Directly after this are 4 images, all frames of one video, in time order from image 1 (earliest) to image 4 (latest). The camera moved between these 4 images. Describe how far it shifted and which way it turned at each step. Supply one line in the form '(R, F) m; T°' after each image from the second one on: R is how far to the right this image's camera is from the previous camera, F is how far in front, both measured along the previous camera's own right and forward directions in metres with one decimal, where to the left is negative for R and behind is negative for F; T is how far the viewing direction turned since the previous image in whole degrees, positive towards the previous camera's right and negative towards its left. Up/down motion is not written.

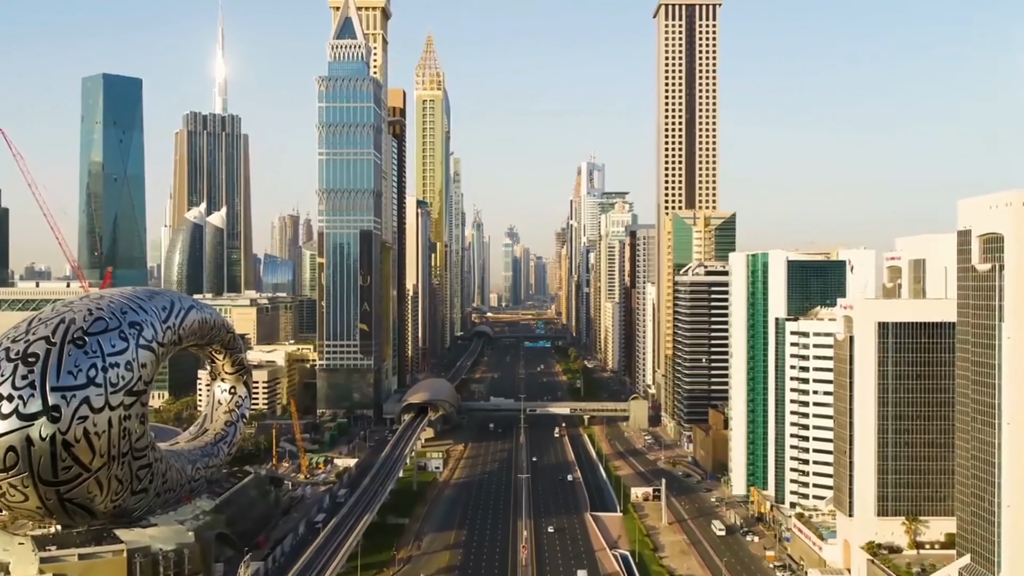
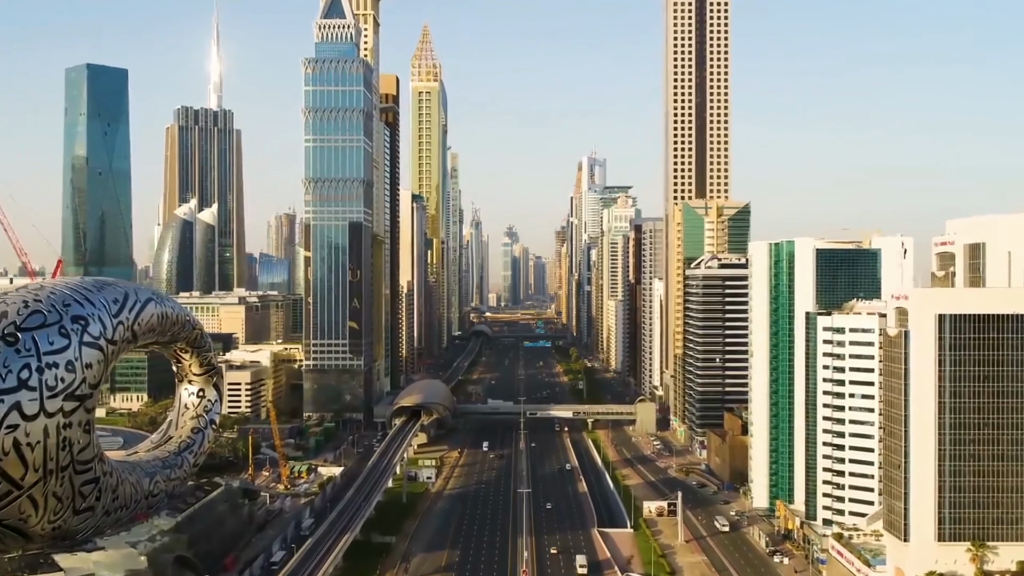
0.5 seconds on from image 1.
(0.0, +8.1) m; 0°
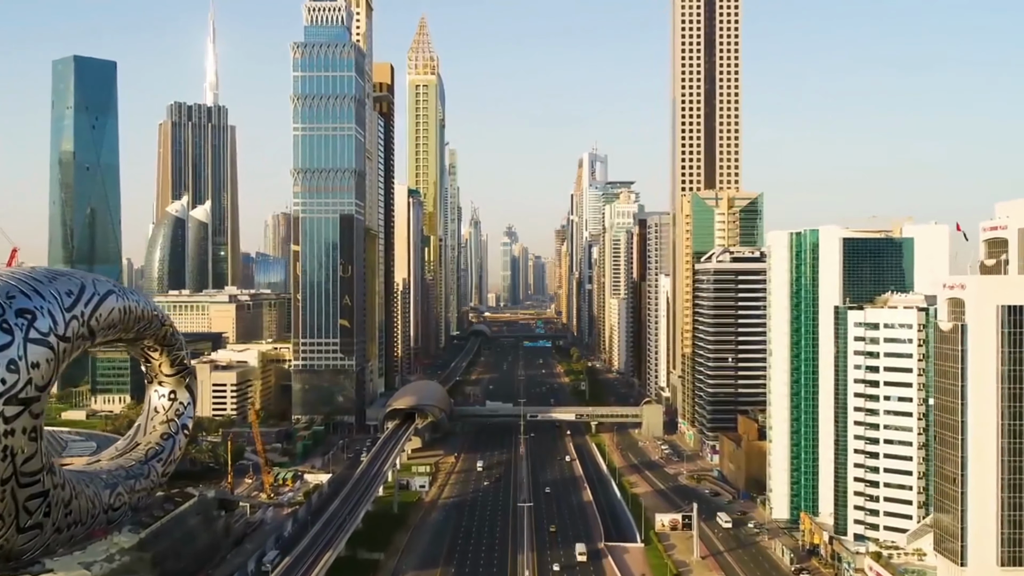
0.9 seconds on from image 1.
(0.0, +6.2) m; 0°
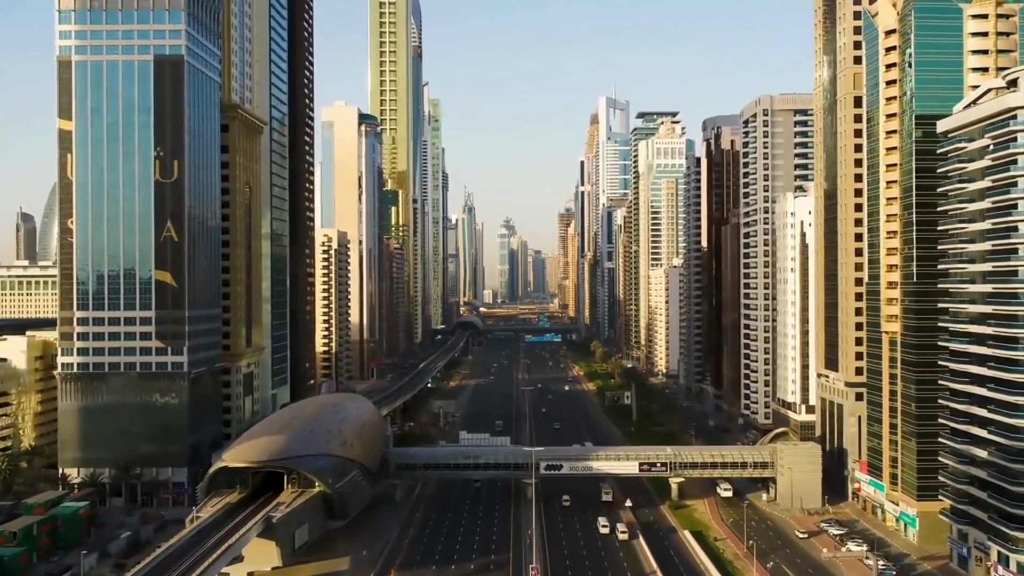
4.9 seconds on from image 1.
(+0.1, +60.7) m; 0°
